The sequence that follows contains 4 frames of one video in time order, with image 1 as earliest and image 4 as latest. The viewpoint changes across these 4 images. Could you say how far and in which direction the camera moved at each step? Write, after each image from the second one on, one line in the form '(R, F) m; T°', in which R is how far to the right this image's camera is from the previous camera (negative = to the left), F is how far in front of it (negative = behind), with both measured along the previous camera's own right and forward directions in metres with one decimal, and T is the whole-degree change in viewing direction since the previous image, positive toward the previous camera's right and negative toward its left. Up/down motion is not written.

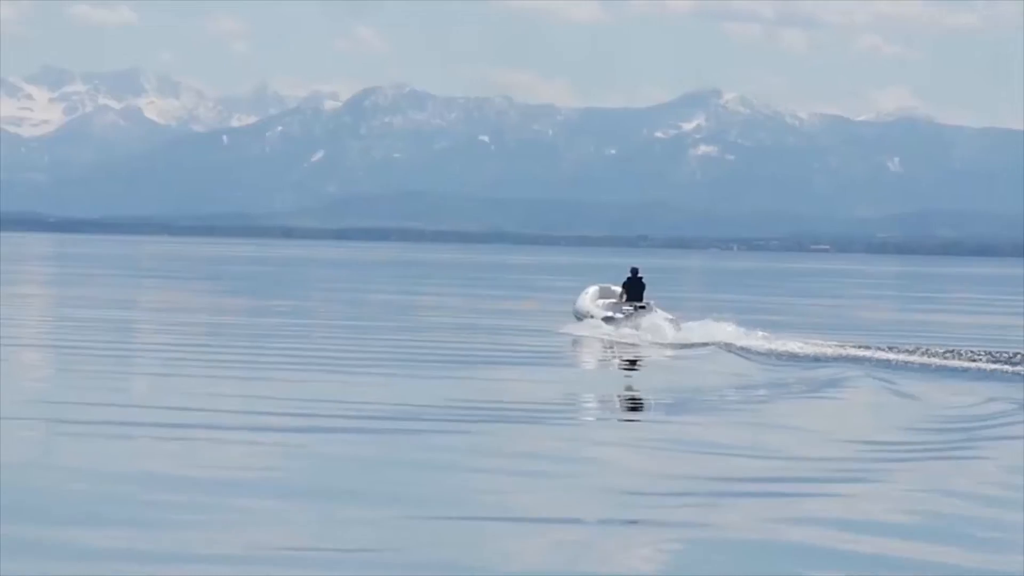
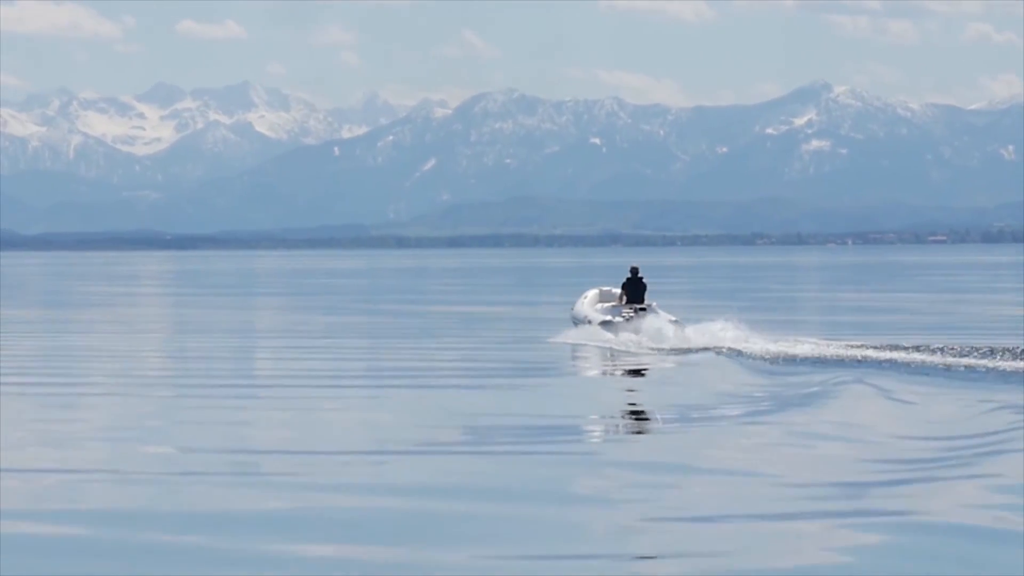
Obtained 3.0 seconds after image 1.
(+1.0, +3.9) m; -2°
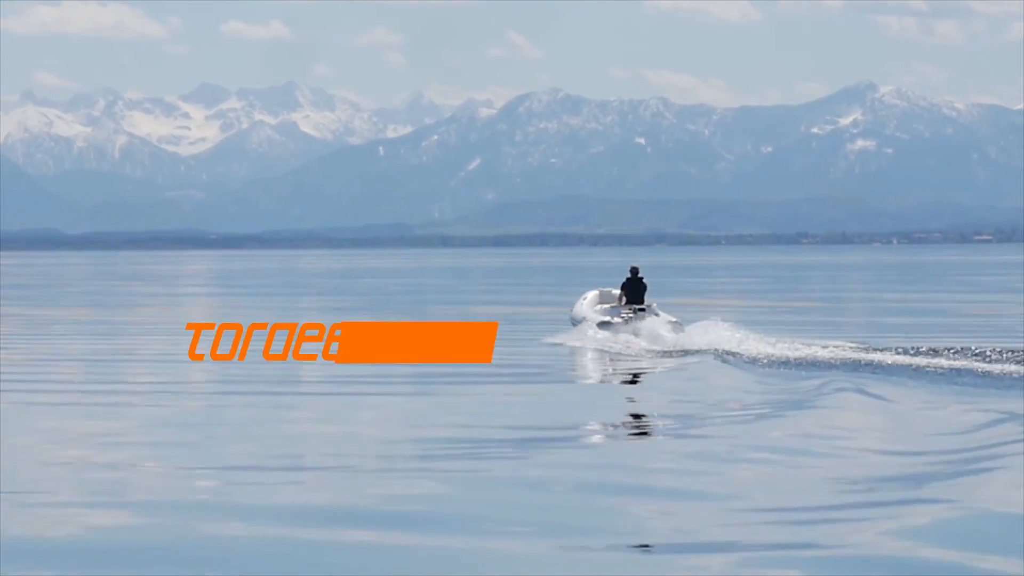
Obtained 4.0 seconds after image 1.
(+0.3, +0.9) m; -1°
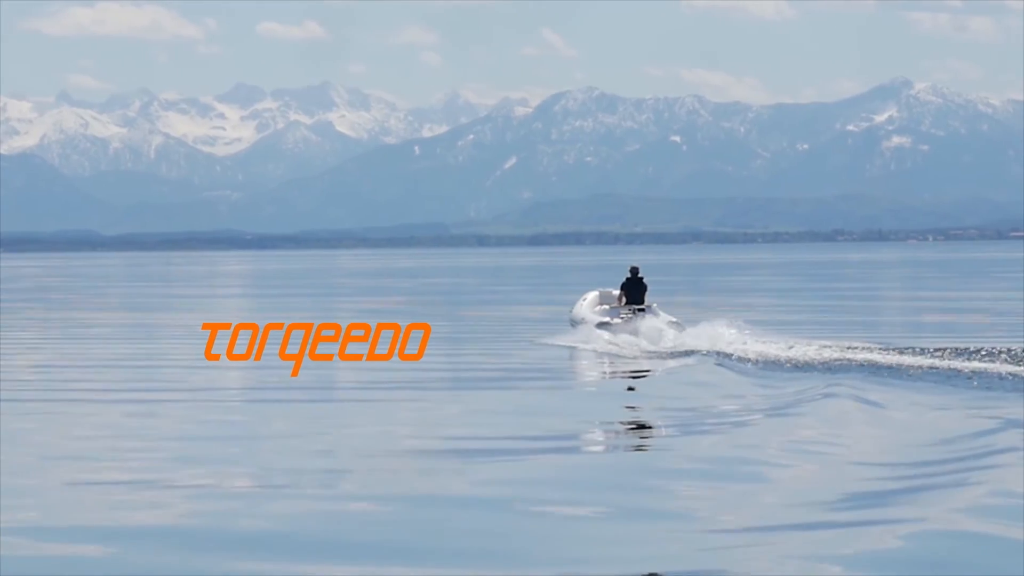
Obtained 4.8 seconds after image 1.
(+0.3, +0.9) m; -1°
